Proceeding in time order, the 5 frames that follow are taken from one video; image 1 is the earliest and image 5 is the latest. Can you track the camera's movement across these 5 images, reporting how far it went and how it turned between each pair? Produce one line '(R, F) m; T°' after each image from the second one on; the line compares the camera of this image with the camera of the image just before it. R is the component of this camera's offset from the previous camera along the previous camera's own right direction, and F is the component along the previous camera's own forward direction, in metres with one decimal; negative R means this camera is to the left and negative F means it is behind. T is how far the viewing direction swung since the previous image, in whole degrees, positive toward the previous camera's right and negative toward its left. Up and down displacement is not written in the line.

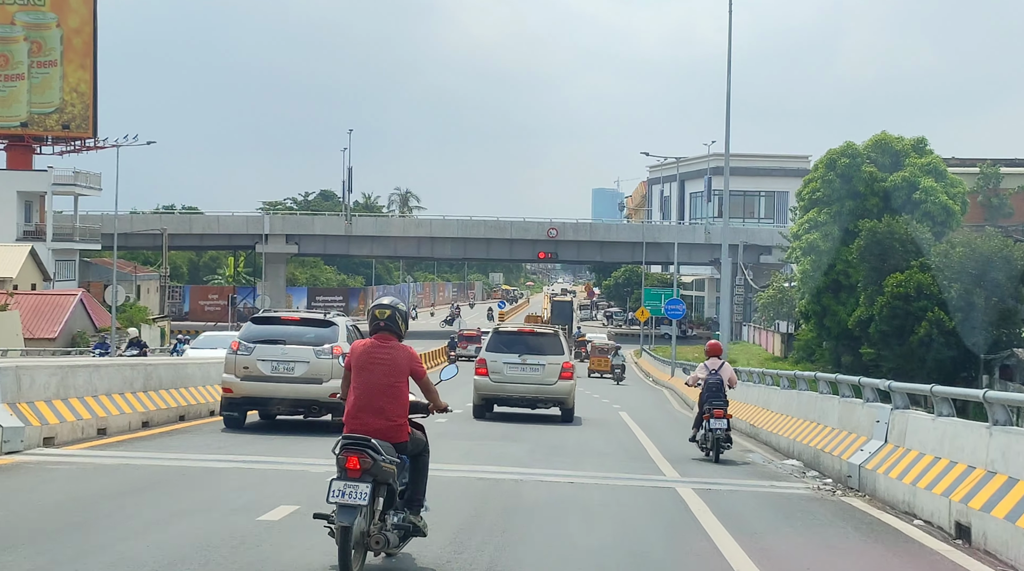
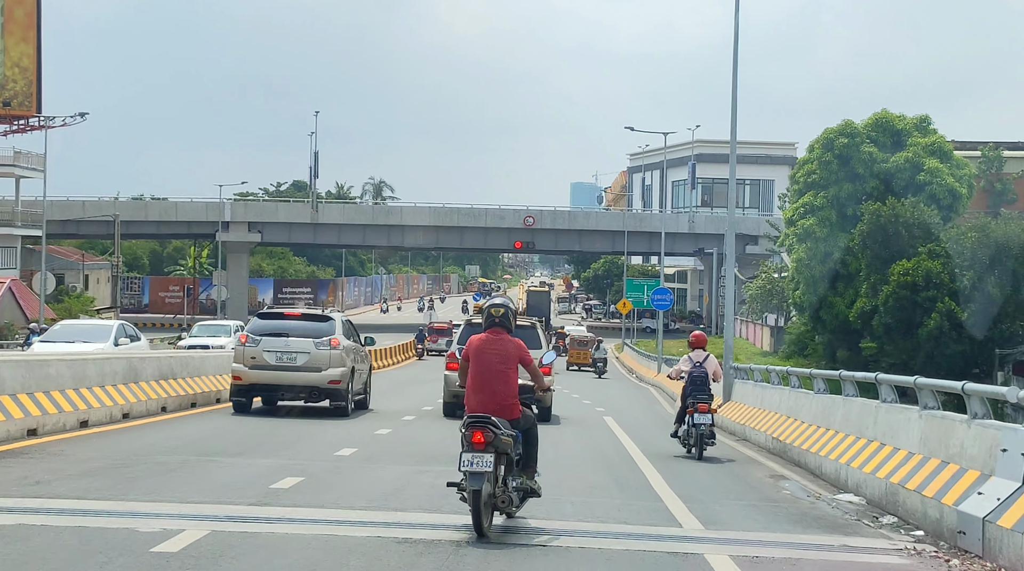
(+0.2, +3.3) m; +1°
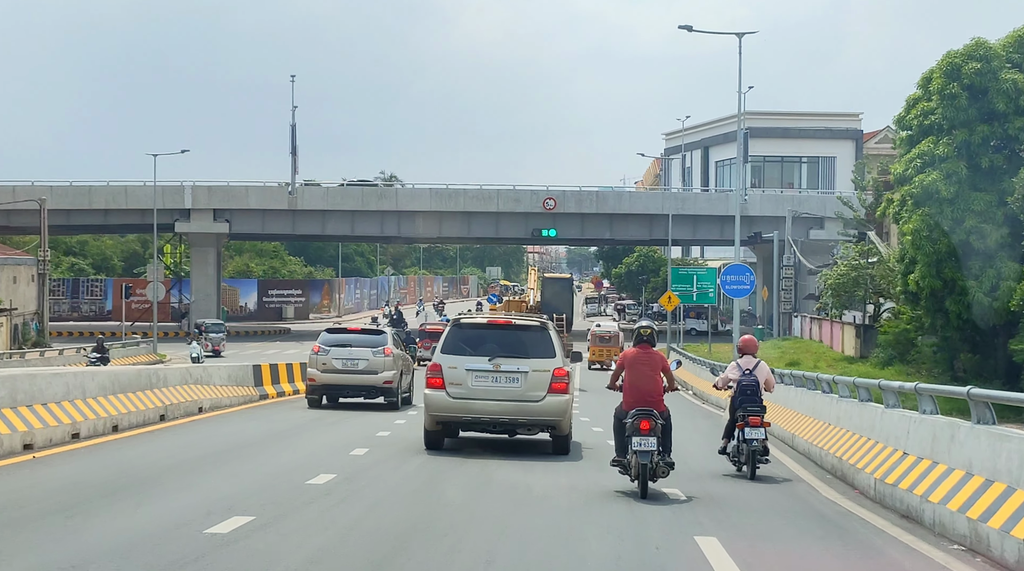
(+0.5, +11.1) m; -1°
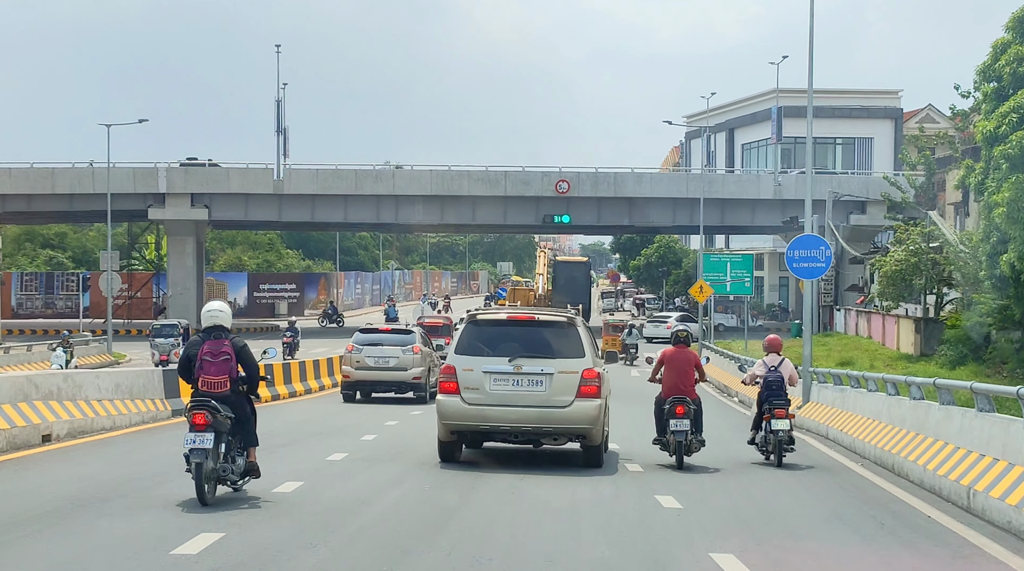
(+0.2, +5.4) m; -1°
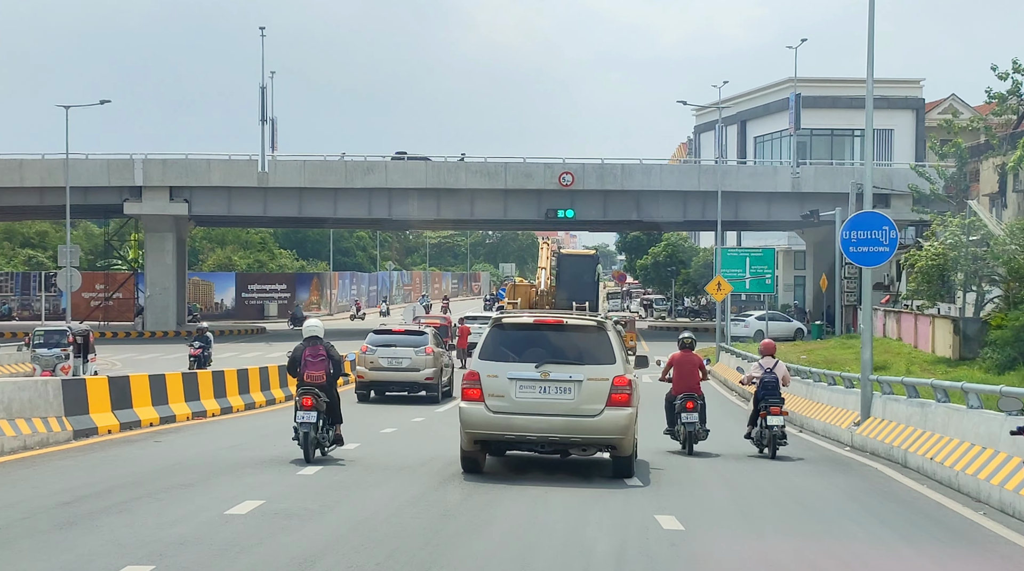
(+0.1, +3.2) m; 0°
